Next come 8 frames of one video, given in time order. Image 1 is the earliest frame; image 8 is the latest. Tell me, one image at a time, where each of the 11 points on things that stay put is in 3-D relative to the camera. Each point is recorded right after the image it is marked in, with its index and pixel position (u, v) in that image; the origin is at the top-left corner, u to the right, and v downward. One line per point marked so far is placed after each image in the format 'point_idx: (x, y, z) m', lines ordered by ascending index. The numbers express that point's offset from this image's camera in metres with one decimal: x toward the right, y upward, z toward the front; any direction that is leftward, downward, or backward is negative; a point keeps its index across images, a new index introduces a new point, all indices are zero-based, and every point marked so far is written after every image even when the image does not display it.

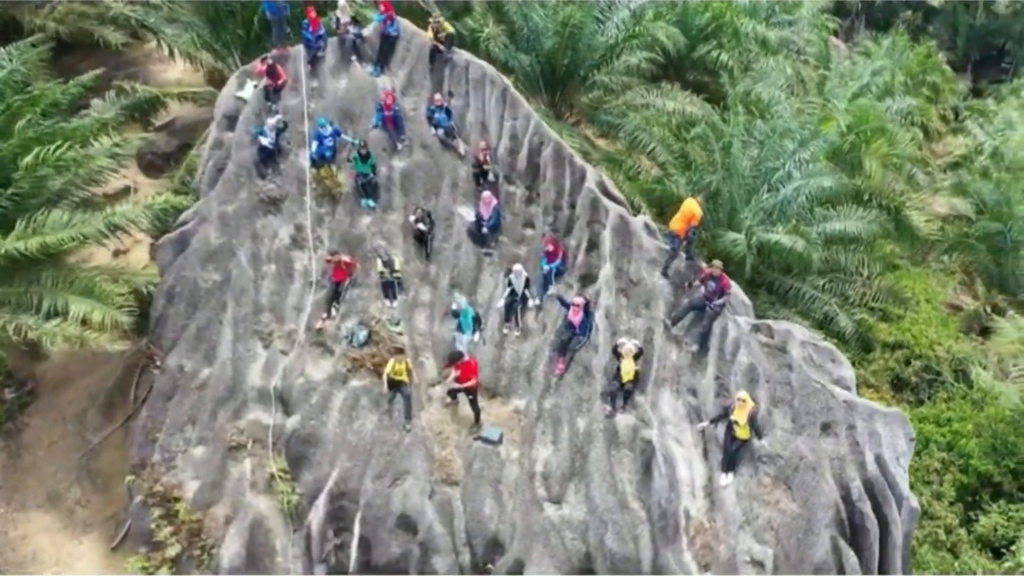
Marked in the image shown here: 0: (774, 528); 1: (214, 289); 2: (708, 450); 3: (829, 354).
0: (+3.1, -2.9, +9.6) m
1: (-4.5, 0.0, +12.0) m
2: (+2.4, -2.0, +10.1) m
3: (+4.4, -0.9, +10.4) m
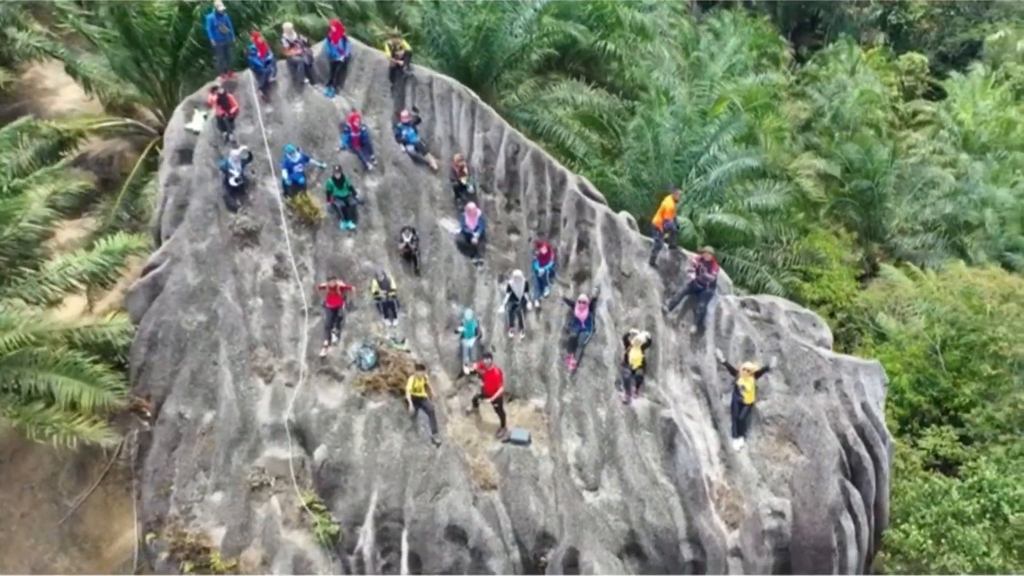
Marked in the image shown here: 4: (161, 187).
0: (+3.7, -2.6, +10.8) m
1: (-4.5, -0.6, +11.7) m
2: (+2.8, -1.8, +11.1) m
3: (+4.5, -0.5, +11.7) m
4: (-5.5, +1.6, +12.5) m
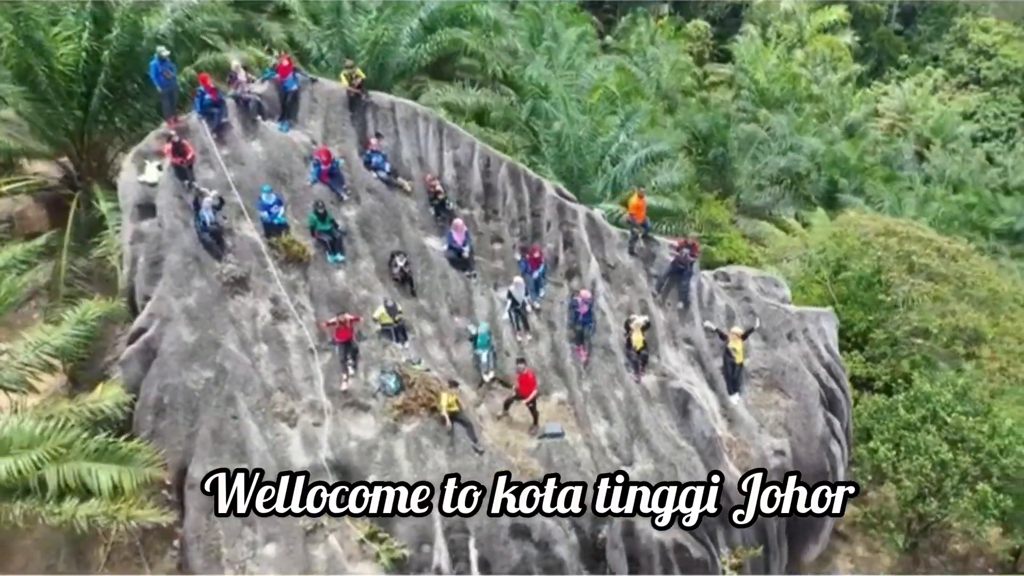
0: (+4.2, -2.1, +12.4) m
1: (-4.3, -1.4, +11.3) m
2: (+3.1, -1.4, +12.5) m
3: (+4.4, +0.1, +13.5) m
4: (-5.7, +0.6, +11.9) m
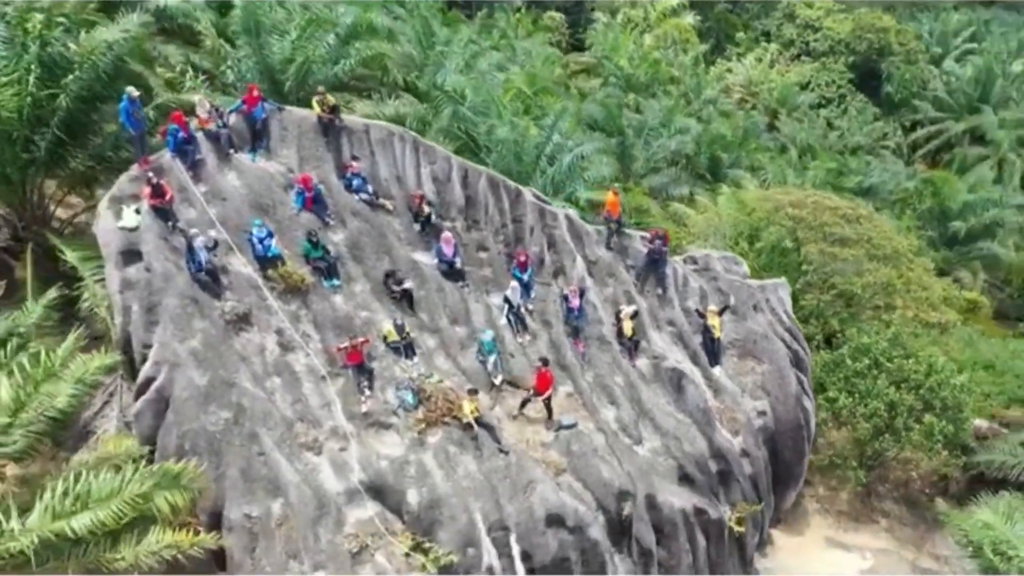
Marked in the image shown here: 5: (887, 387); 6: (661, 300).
0: (+4.2, -1.7, +13.7) m
1: (-3.9, -1.9, +11.2) m
2: (+3.1, -1.1, +13.6) m
3: (+4.1, +0.5, +14.8) m
4: (-5.6, -0.1, +11.5) m
5: (+6.9, -1.8, +14.8) m
6: (+2.5, -0.2, +13.8) m
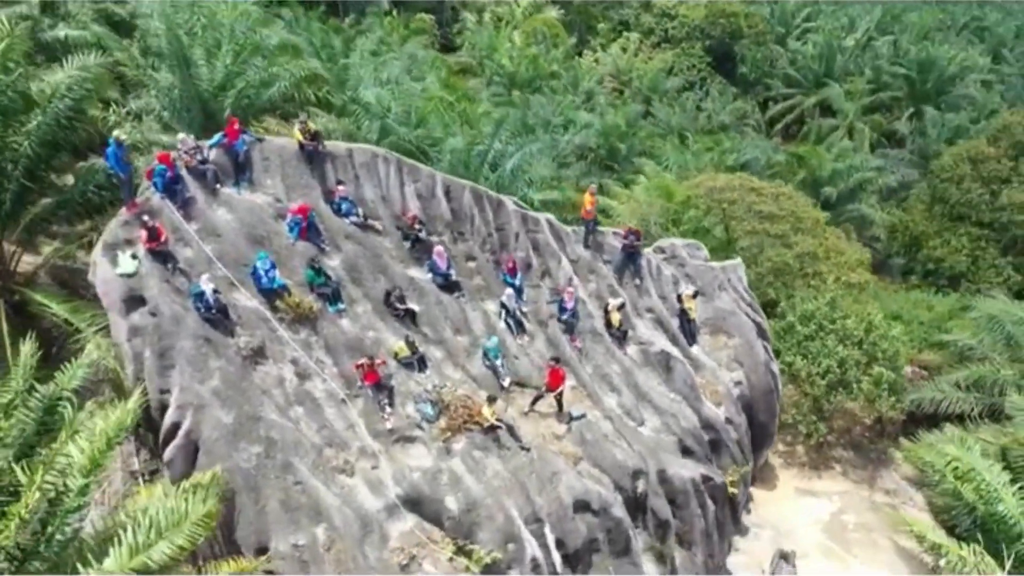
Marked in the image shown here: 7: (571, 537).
0: (+4.1, -1.3, +15.0) m
1: (-3.5, -2.4, +11.3) m
2: (+3.0, -0.9, +14.8) m
3: (+3.6, +0.8, +16.0) m
4: (-5.4, -0.8, +11.3) m
5: (+6.6, -1.2, +16.5) m
6: (+2.3, 0.0, +14.8) m
7: (+0.9, -3.8, +12.3) m
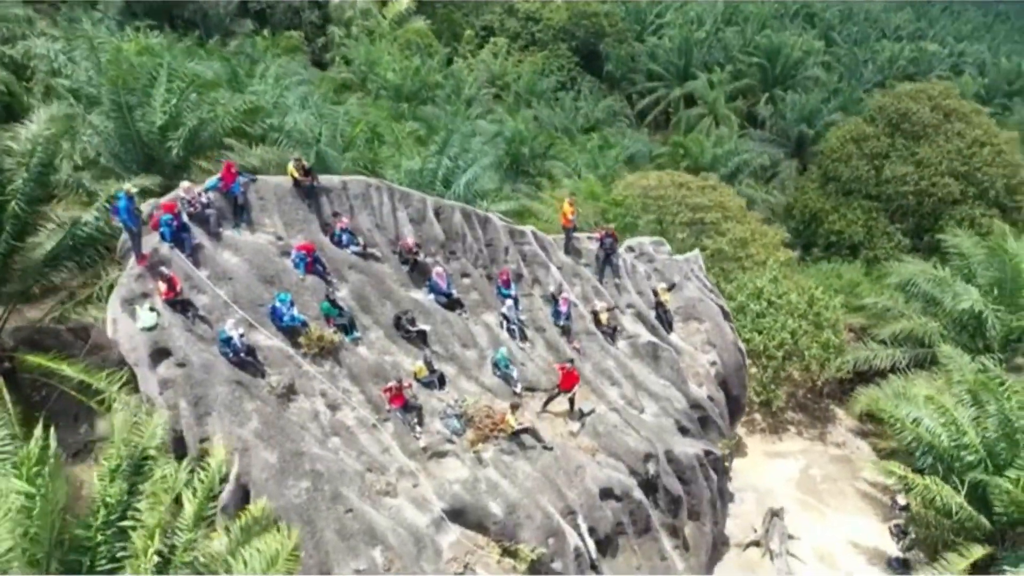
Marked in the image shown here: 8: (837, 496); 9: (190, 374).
0: (+3.9, -1.1, +16.4) m
1: (-2.8, -2.9, +11.5) m
2: (+2.8, -0.8, +16.0) m
3: (+3.0, +1.0, +17.3) m
4: (-4.9, -1.5, +11.2) m
5: (+6.1, -0.7, +18.3) m
6: (+2.0, 0.0, +15.9) m
7: (+1.5, -3.8, +13.2) m
8: (+6.9, -4.4, +17.4) m
9: (-4.5, -1.2, +11.5) m
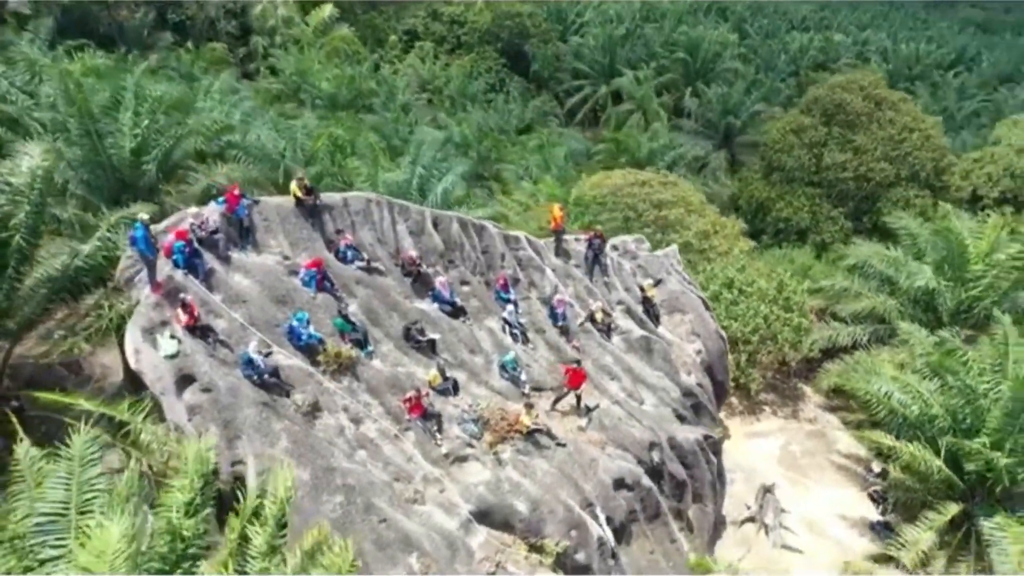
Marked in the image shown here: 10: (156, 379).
0: (+3.8, -0.9, +17.2) m
1: (-2.3, -3.2, +11.7) m
2: (+2.7, -0.7, +16.7) m
3: (+2.7, +1.1, +18.0) m
4: (-4.4, -1.9, +11.2) m
5: (+5.7, -0.4, +19.2) m
6: (+1.9, 0.0, +16.5) m
7: (+1.8, -3.8, +13.8) m
8: (+6.9, -4.1, +18.4) m
9: (-4.1, -1.6, +11.5) m
10: (-4.9, -1.3, +11.3) m
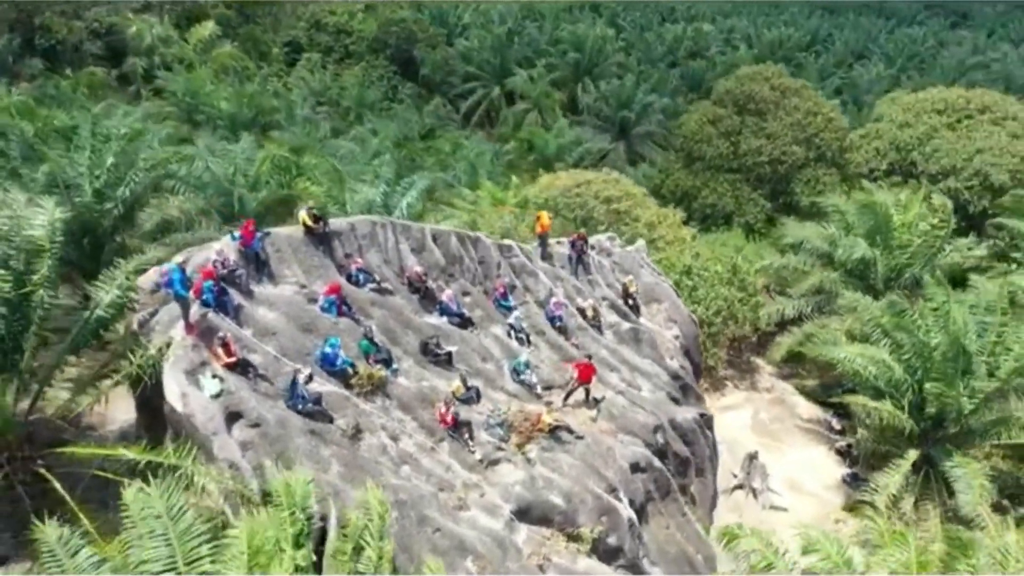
0: (+3.5, -0.7, +18.4) m
1: (-1.6, -3.5, +12.1) m
2: (+2.5, -0.6, +17.7) m
3: (+2.1, +1.2, +19.0) m
4: (-3.7, -2.4, +11.3) m
5: (+5.1, -0.1, +20.6) m
6: (+1.7, +0.1, +17.4) m
7: (+2.3, -3.8, +14.8) m
8: (+6.7, -3.6, +20.0) m
9: (-3.5, -2.1, +11.7) m
10: (-4.2, -1.8, +11.3) m
